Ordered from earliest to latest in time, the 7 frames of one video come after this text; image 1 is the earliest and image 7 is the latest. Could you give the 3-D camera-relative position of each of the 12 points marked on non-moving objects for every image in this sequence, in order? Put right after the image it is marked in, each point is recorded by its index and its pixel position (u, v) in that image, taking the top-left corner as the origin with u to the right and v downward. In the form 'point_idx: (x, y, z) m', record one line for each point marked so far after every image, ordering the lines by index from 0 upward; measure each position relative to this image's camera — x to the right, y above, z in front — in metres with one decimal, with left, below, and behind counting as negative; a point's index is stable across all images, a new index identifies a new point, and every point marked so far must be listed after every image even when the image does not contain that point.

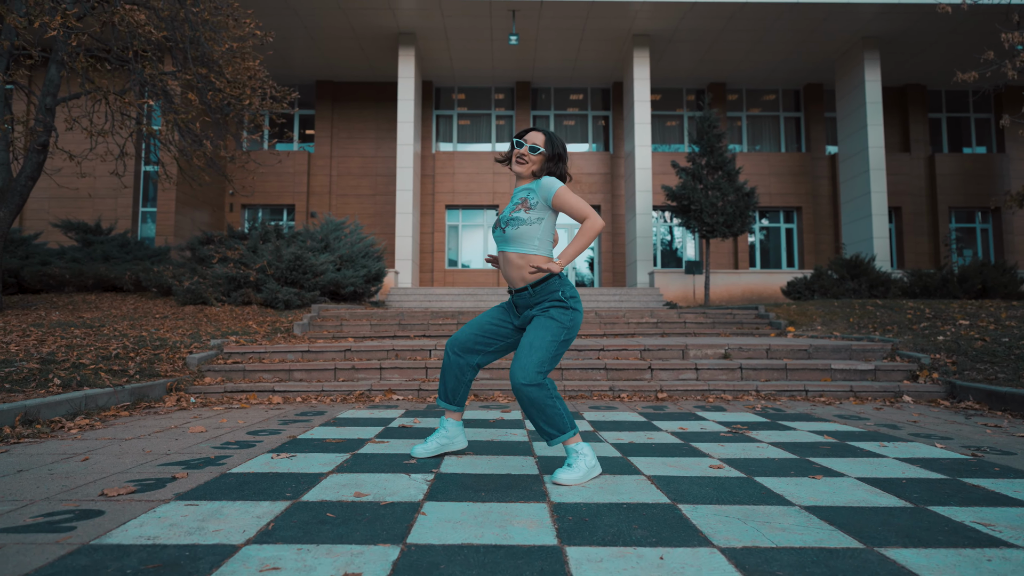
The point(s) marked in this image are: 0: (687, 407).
0: (+1.4, -0.9, +4.9) m
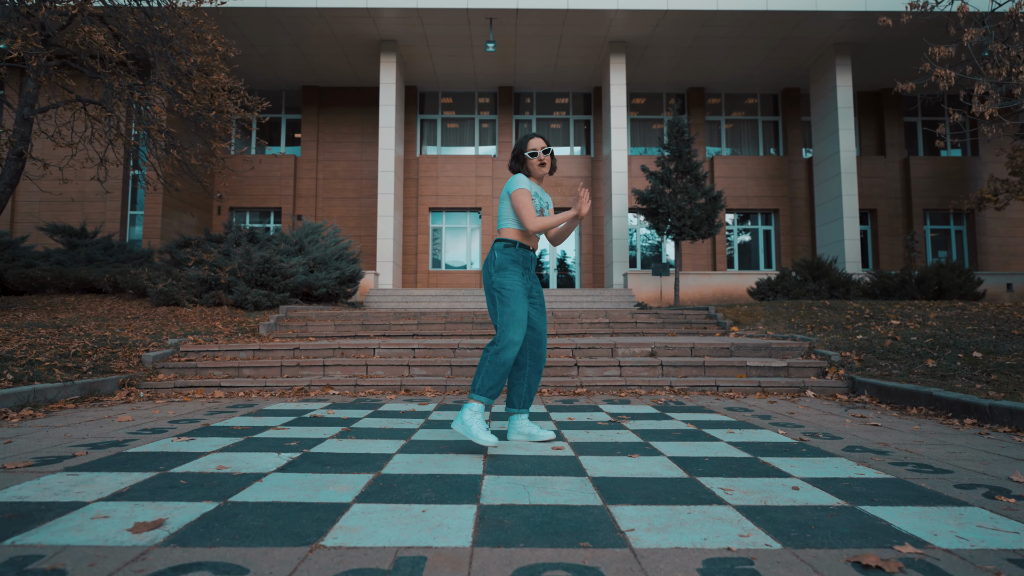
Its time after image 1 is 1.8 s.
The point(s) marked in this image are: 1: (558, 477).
0: (+0.7, -1.0, +5.2) m
1: (+0.2, -0.8, +2.5) m
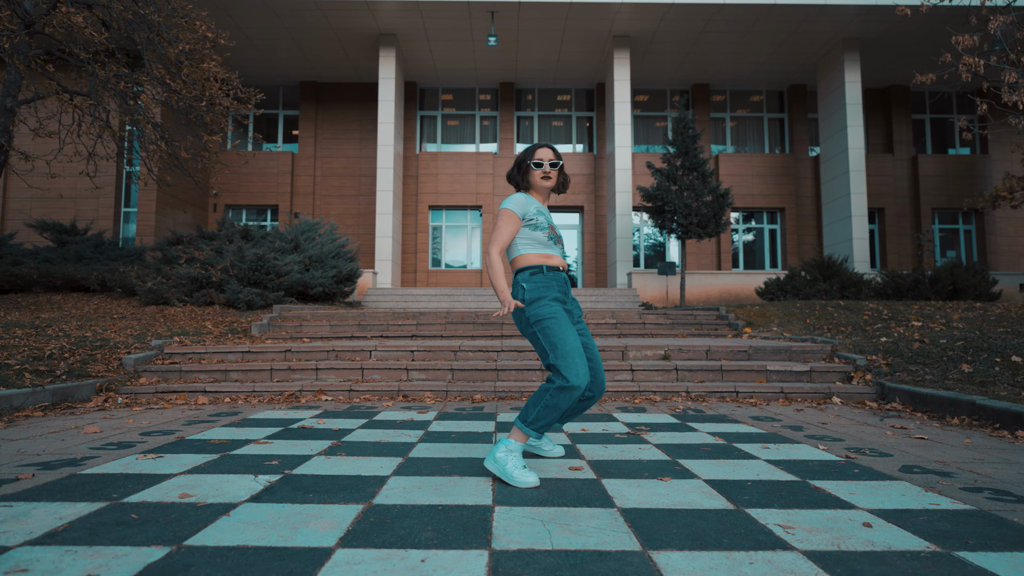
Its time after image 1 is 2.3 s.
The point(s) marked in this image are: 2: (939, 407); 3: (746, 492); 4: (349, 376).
0: (+0.8, -0.9, +4.9) m
1: (+0.2, -0.8, +2.1) m
2: (+3.2, -0.9, +4.6) m
3: (+0.9, -0.8, +2.4) m
4: (-1.5, -0.8, +5.8) m
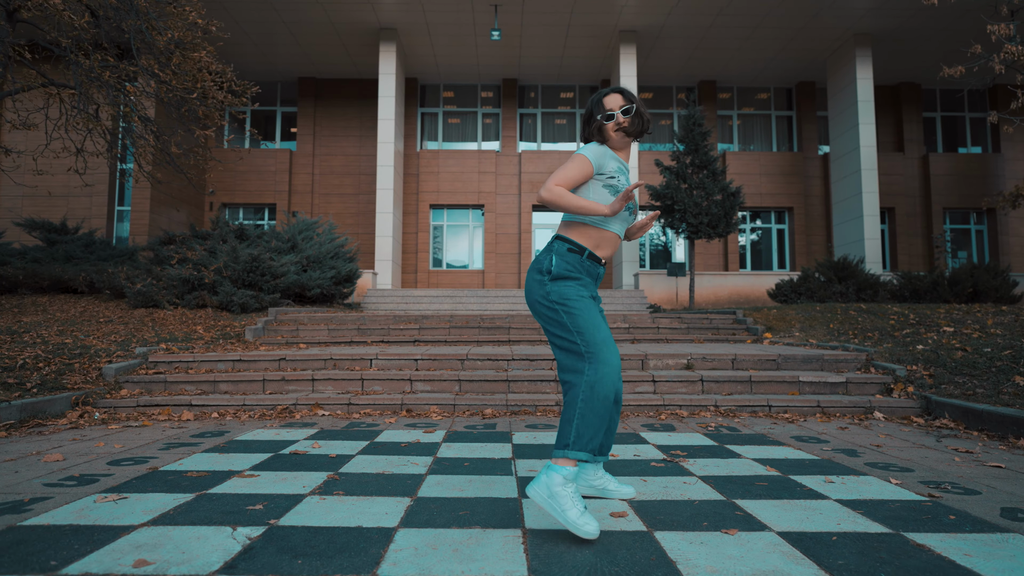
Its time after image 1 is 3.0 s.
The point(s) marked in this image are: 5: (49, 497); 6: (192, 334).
0: (+0.9, -1.0, +4.4) m
1: (+0.3, -0.8, +1.7) m
2: (+3.3, -0.9, +4.2) m
3: (+1.0, -0.8, +1.9) m
4: (-1.4, -0.9, +5.3) m
5: (-1.8, -0.8, +2.4) m
6: (-3.9, -0.6, +7.5) m
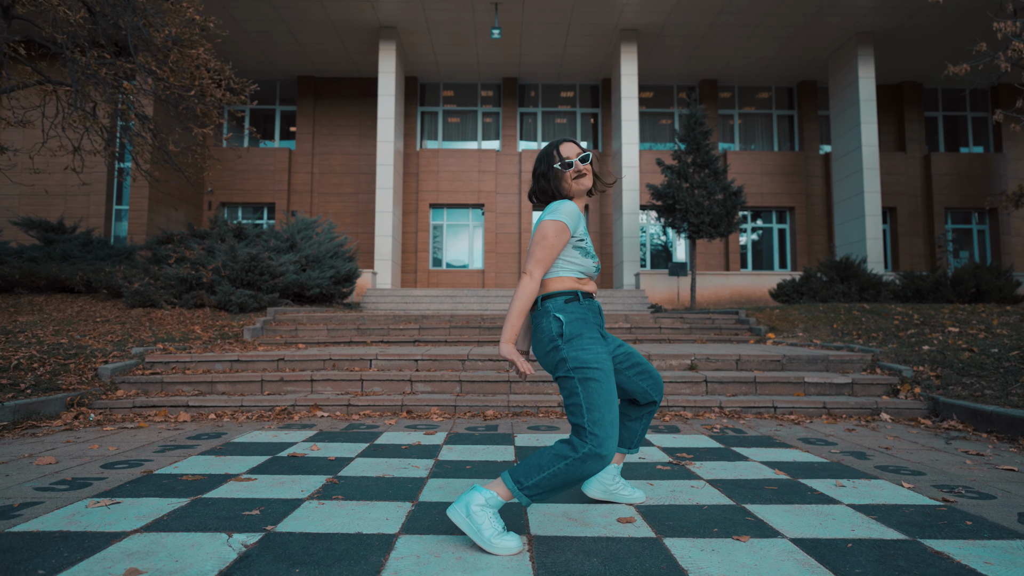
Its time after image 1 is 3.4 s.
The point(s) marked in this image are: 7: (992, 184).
0: (+0.9, -1.0, +4.4) m
1: (+0.4, -0.8, +1.6) m
2: (+3.3, -0.9, +4.1) m
3: (+1.0, -0.8, +1.9) m
4: (-1.4, -0.9, +5.3) m
5: (-1.8, -0.8, +2.4) m
6: (-3.9, -0.5, +7.4) m
7: (+14.7, +3.2, +19.0) m
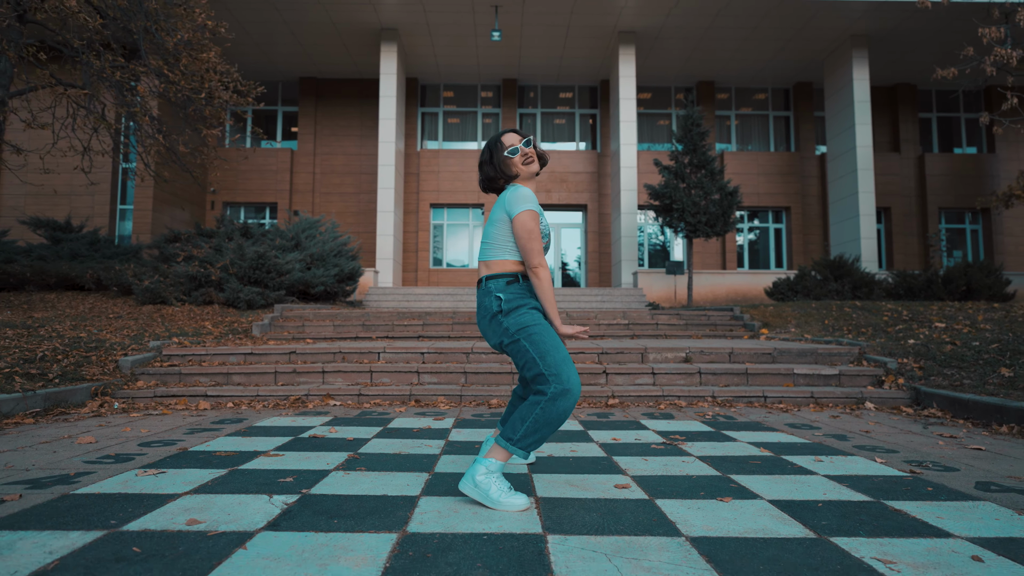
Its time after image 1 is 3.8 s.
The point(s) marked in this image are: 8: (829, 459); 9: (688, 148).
0: (+0.9, -0.9, +4.6) m
1: (+0.4, -0.7, +1.9) m
2: (+3.3, -0.9, +4.4) m
3: (+1.0, -0.8, +2.1) m
4: (-1.4, -0.8, +5.5) m
5: (-1.8, -0.8, +2.6) m
6: (-3.8, -0.5, +7.7) m
7: (+14.7, +3.2, +19.3) m
8: (+1.6, -0.8, +3.1) m
9: (+4.1, +3.3, +14.5) m
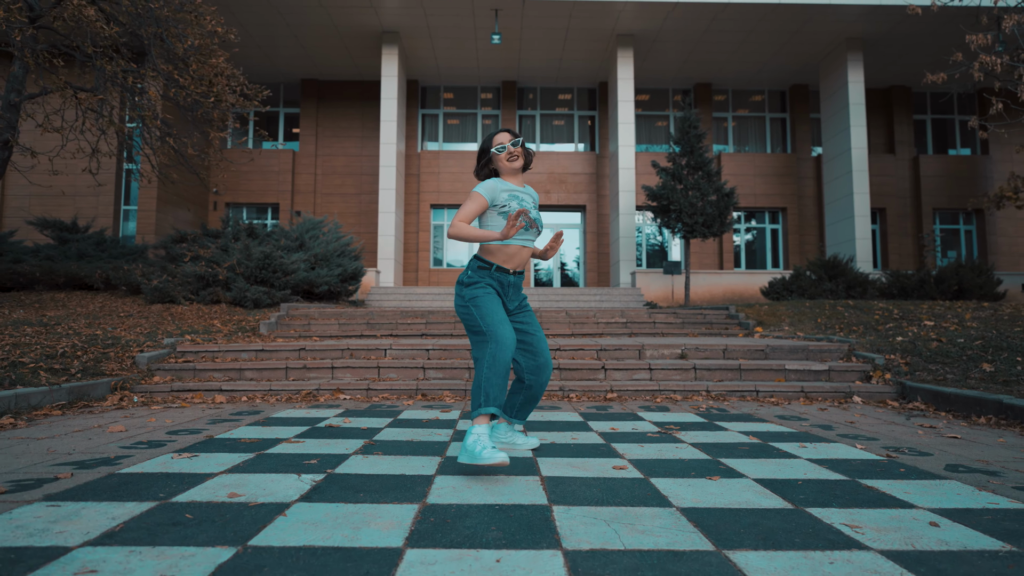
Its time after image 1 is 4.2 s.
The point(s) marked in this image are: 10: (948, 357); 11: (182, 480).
0: (+0.9, -0.9, +4.8) m
1: (+0.4, -0.7, +2.1) m
2: (+3.3, -0.9, +4.6) m
3: (+1.1, -0.8, +2.3) m
4: (-1.4, -0.8, +5.7) m
5: (-1.7, -0.8, +2.8) m
6: (-3.8, -0.5, +7.9) m
7: (+14.7, +3.2, +19.5) m
8: (+1.6, -0.8, +3.3) m
9: (+4.1, +3.3, +14.8) m
10: (+4.1, -0.6, +5.8) m
11: (-1.3, -0.7, +2.4) m
